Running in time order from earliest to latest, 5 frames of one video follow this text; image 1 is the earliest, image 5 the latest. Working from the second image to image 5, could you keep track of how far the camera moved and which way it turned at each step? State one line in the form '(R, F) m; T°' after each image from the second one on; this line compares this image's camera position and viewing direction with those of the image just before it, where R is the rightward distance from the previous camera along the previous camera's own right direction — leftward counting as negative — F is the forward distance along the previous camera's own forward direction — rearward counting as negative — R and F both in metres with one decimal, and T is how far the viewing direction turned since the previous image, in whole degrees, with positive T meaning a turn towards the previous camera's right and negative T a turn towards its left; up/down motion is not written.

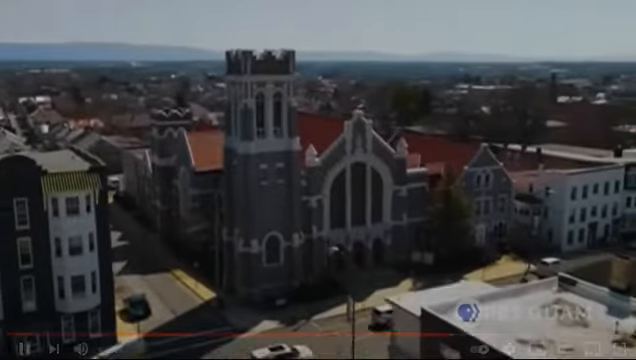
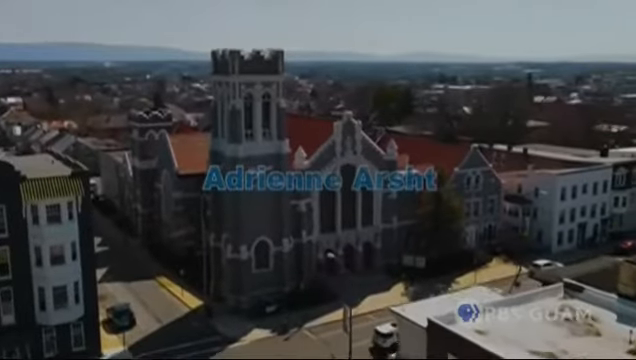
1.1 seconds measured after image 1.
(-0.9, +1.3) m; +2°
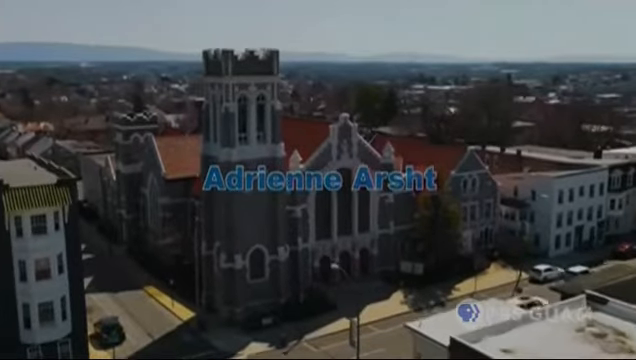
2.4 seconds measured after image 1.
(-1.1, +1.7) m; +2°
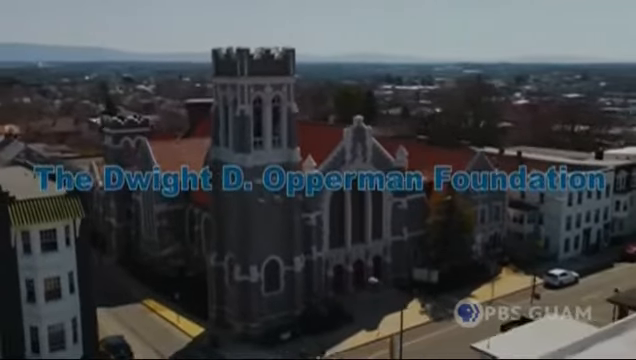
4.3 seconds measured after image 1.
(-3.1, +2.2) m; +3°
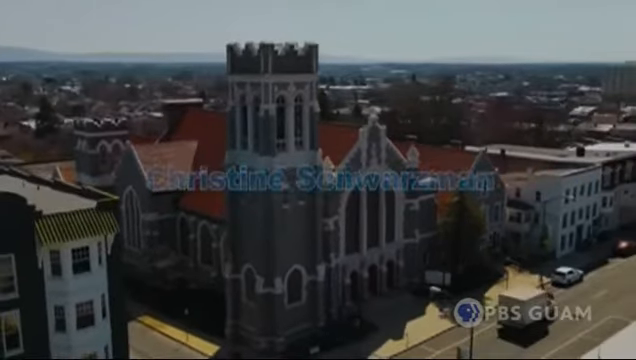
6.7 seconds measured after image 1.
(-5.3, +2.5) m; +6°
